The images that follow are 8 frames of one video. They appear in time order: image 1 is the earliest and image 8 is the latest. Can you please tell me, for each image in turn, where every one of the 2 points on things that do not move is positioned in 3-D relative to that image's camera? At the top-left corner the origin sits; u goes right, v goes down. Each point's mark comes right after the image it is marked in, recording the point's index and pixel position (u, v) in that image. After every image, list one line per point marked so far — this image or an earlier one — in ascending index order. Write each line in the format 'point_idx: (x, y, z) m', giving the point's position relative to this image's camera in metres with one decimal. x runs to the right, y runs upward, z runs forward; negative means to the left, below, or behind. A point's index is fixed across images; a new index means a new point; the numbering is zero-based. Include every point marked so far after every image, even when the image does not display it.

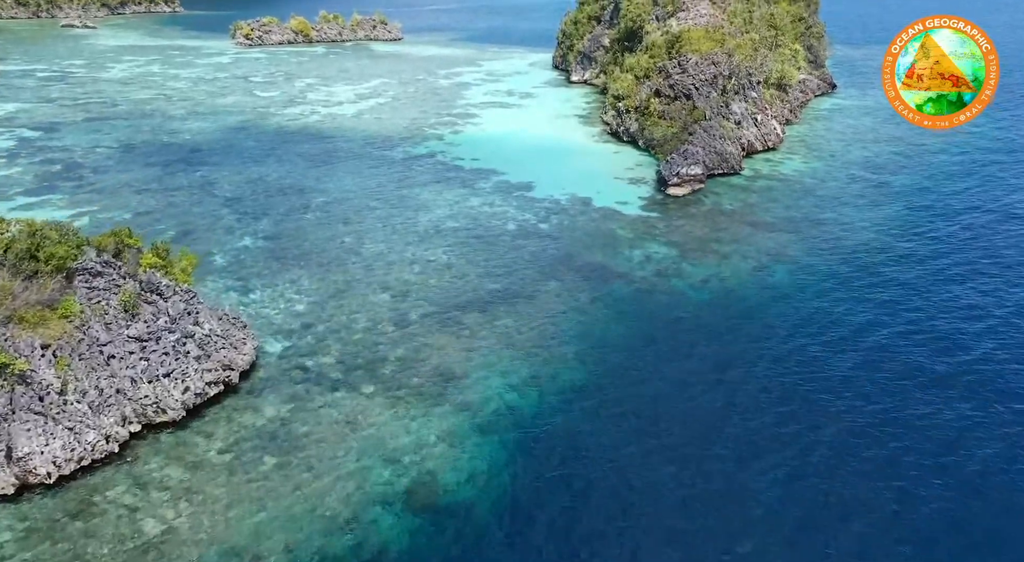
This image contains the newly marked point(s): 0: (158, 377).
0: (-6.6, -1.8, +13.4) m
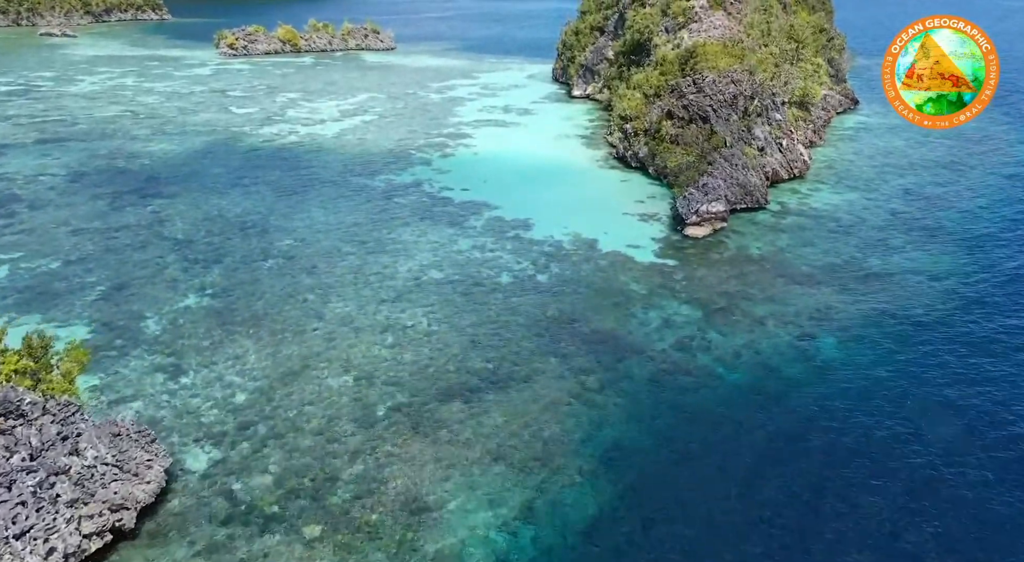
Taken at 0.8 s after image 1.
0: (-6.7, -3.4, +9.7) m
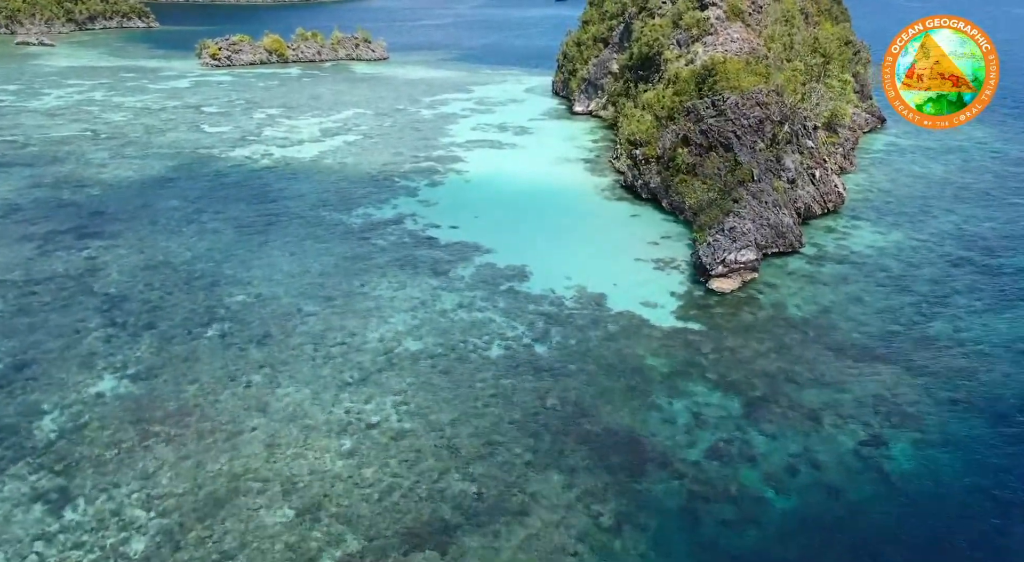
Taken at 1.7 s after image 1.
0: (-6.9, -5.1, +6.0) m
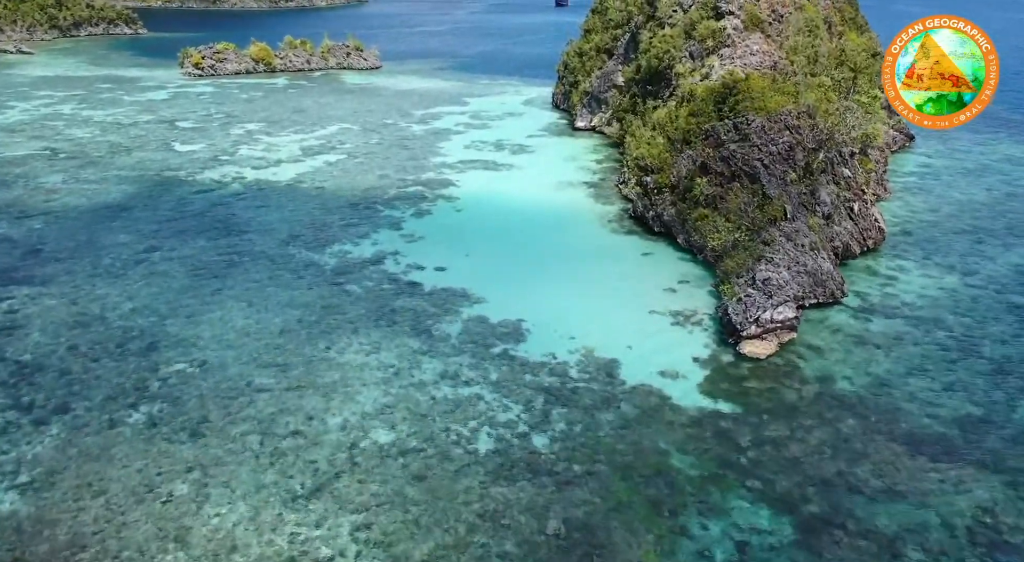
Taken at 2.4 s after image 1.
0: (-7.1, -6.5, +2.7) m
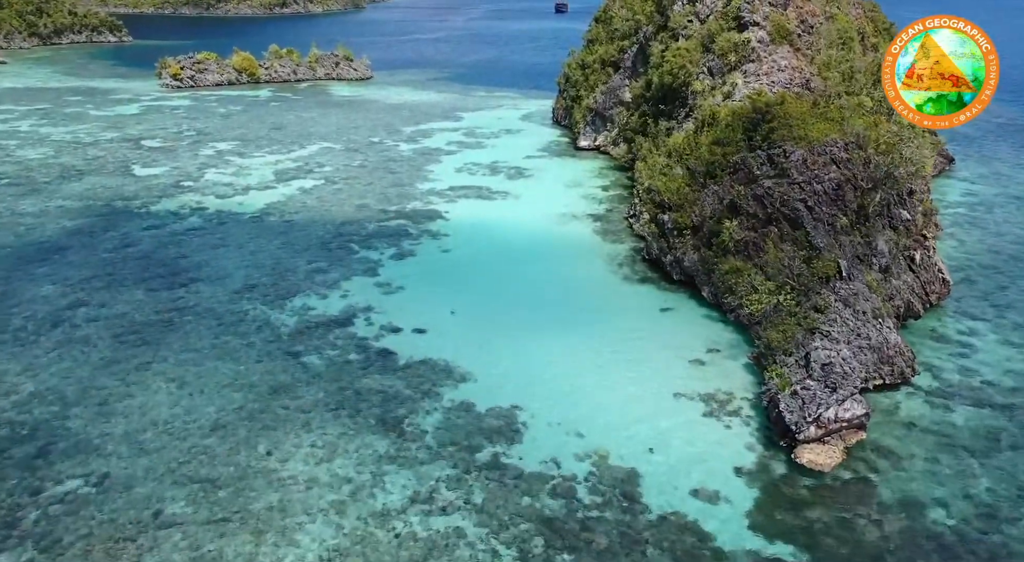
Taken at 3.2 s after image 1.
0: (-7.2, -8.0, -1.2) m
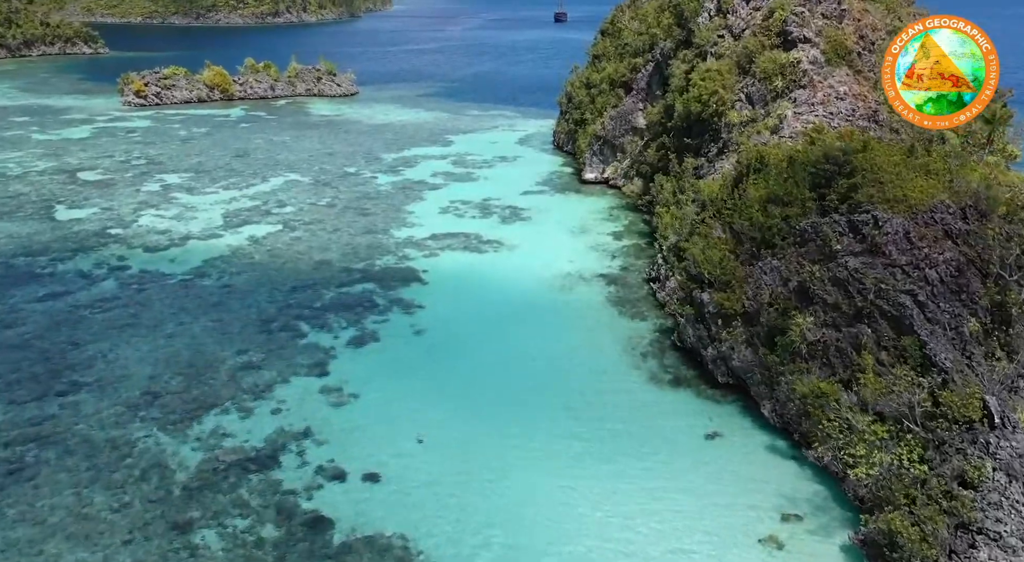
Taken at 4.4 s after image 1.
0: (-7.4, -10.1, -6.8) m
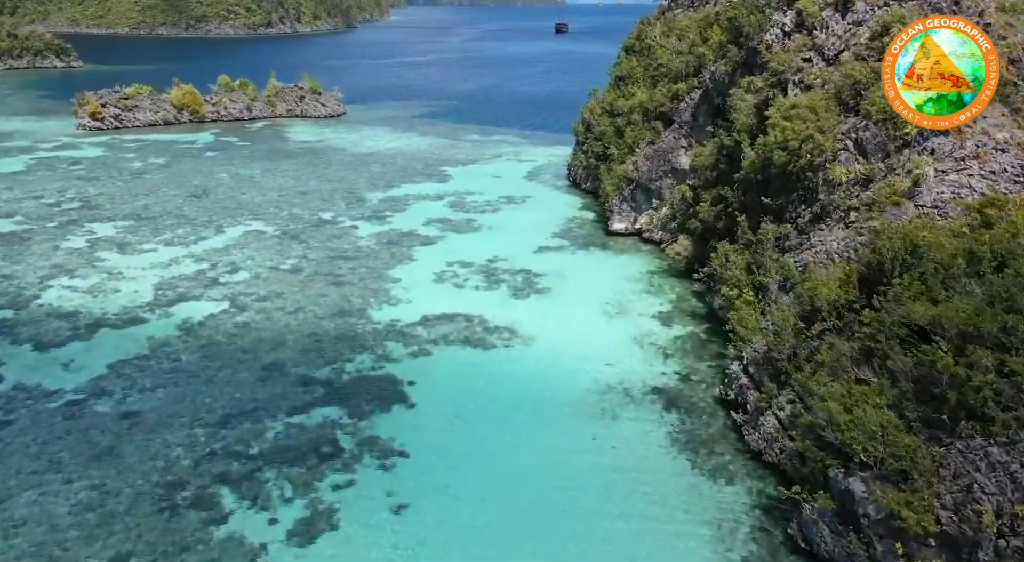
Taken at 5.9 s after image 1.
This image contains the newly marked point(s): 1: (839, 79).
0: (-6.8, -12.4, -13.6) m
1: (+8.2, +5.0, +18.2) m
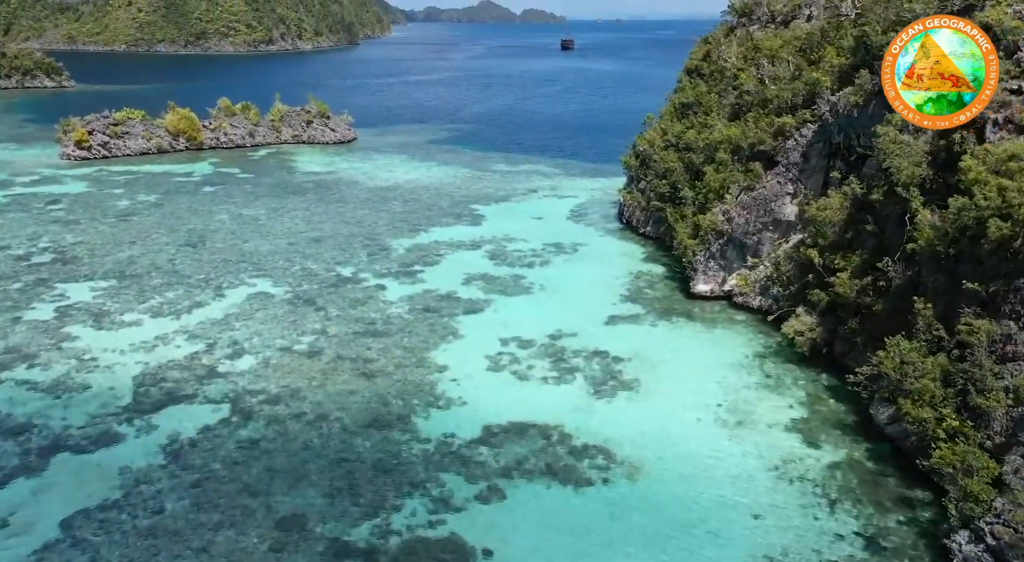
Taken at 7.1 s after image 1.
0: (-4.6, -14.0, -18.9) m
1: (+10.2, +2.9, +13.2) m
